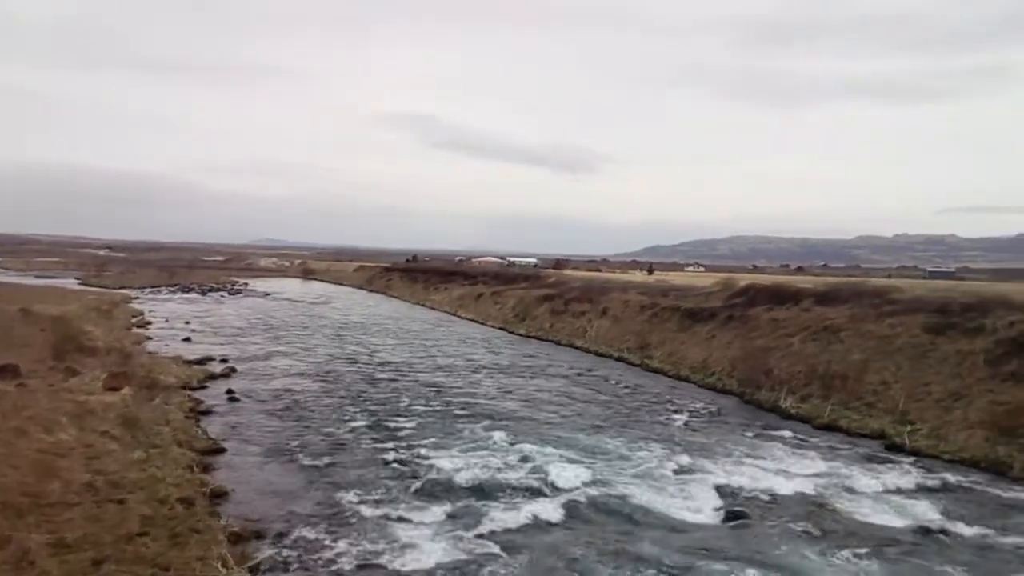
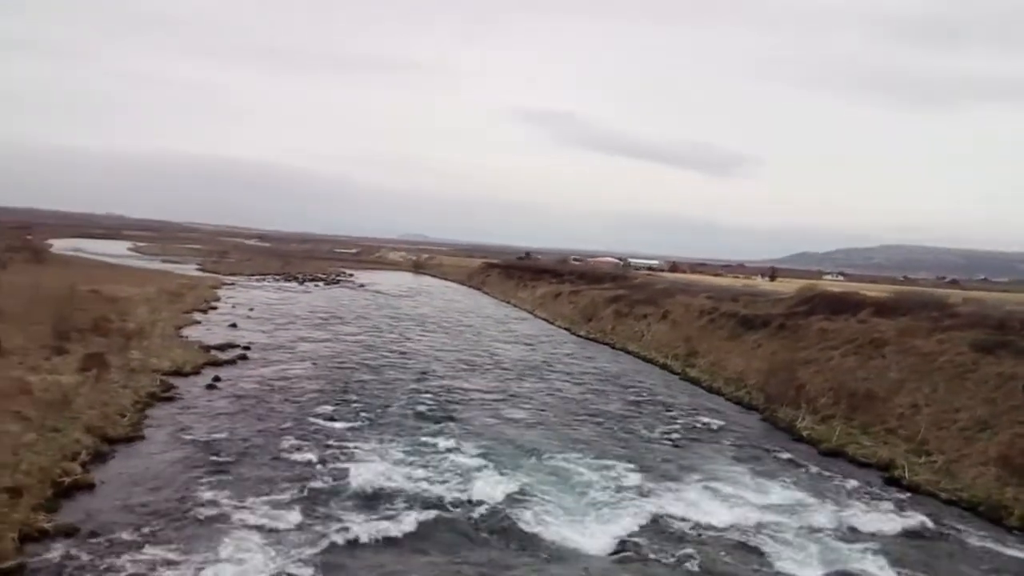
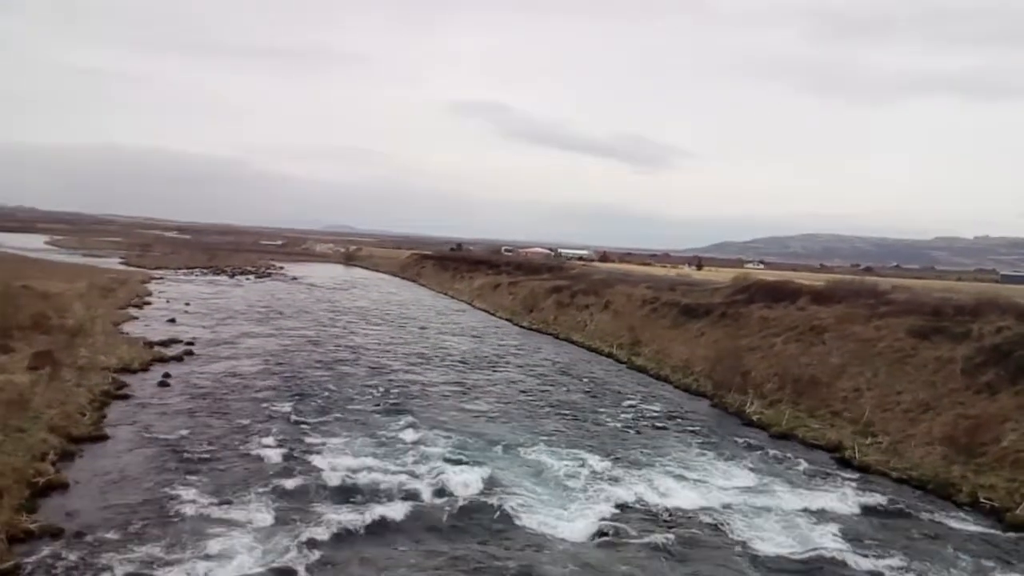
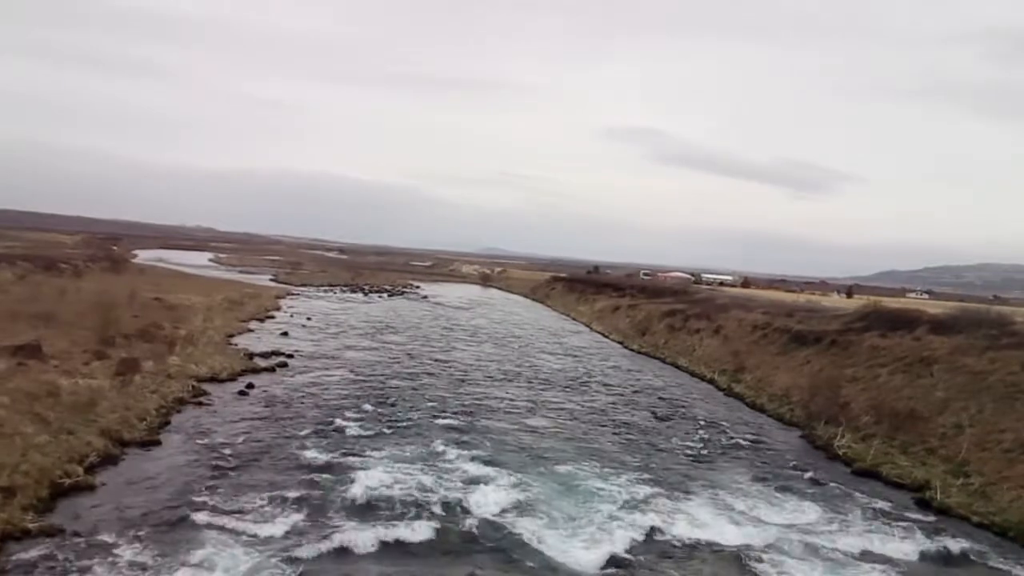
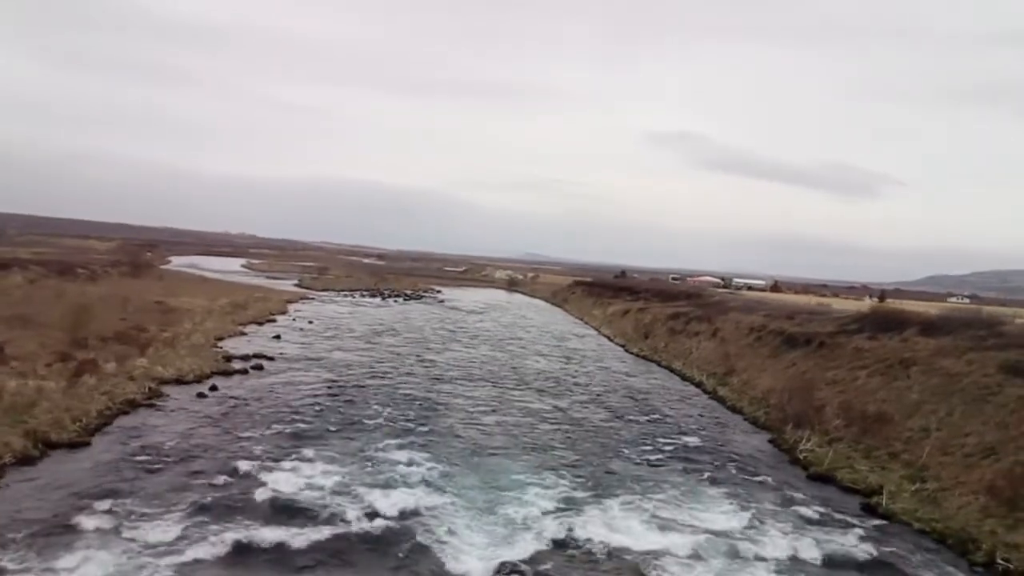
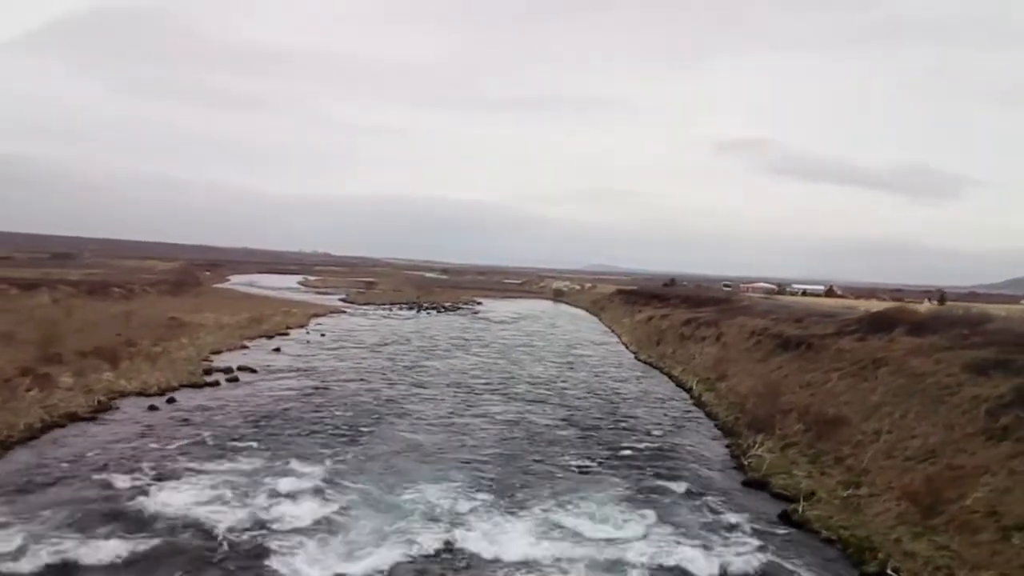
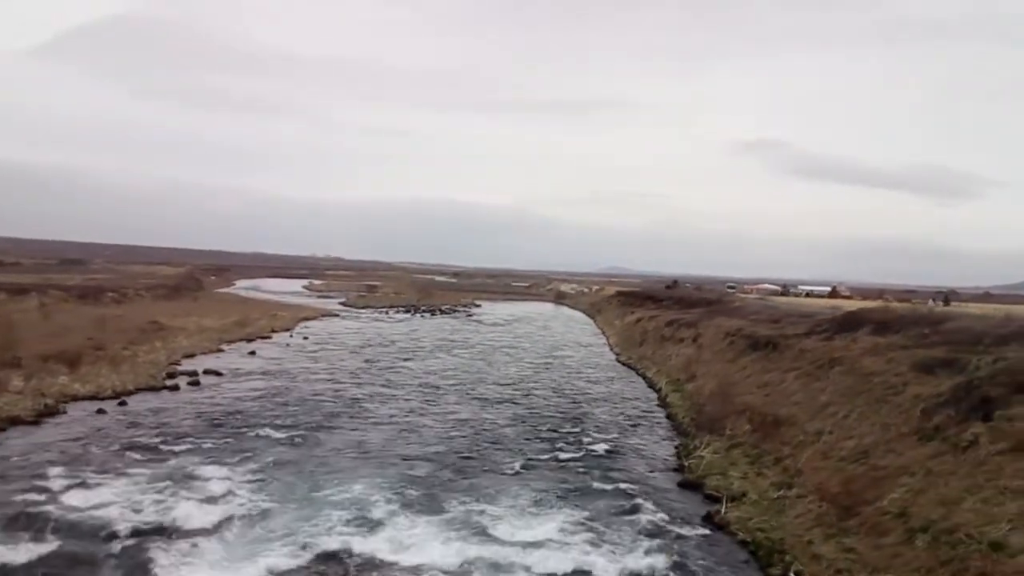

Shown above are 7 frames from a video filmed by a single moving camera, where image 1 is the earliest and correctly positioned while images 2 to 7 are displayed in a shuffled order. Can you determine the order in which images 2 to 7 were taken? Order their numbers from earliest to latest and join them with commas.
3, 2, 4, 5, 6, 7
